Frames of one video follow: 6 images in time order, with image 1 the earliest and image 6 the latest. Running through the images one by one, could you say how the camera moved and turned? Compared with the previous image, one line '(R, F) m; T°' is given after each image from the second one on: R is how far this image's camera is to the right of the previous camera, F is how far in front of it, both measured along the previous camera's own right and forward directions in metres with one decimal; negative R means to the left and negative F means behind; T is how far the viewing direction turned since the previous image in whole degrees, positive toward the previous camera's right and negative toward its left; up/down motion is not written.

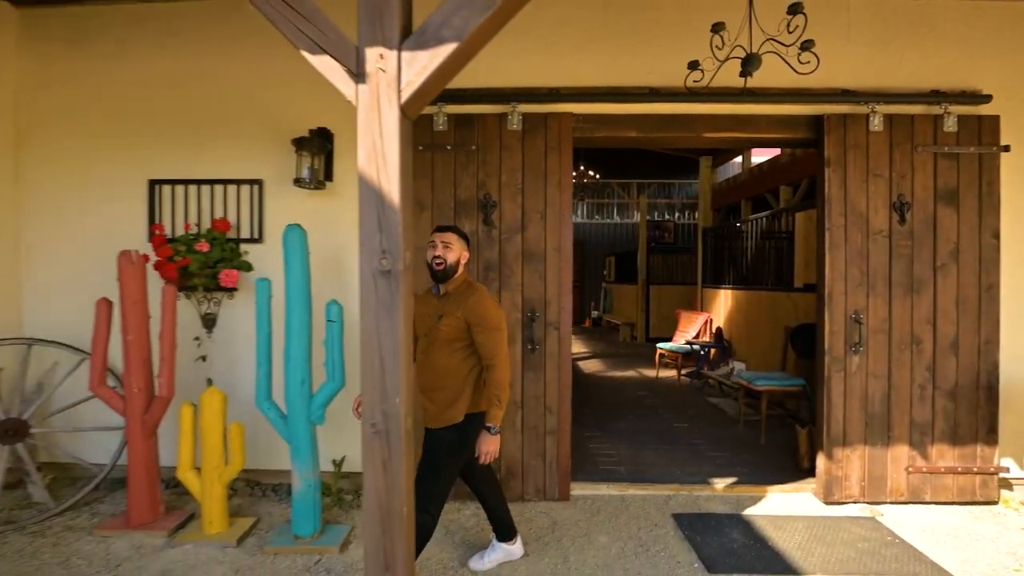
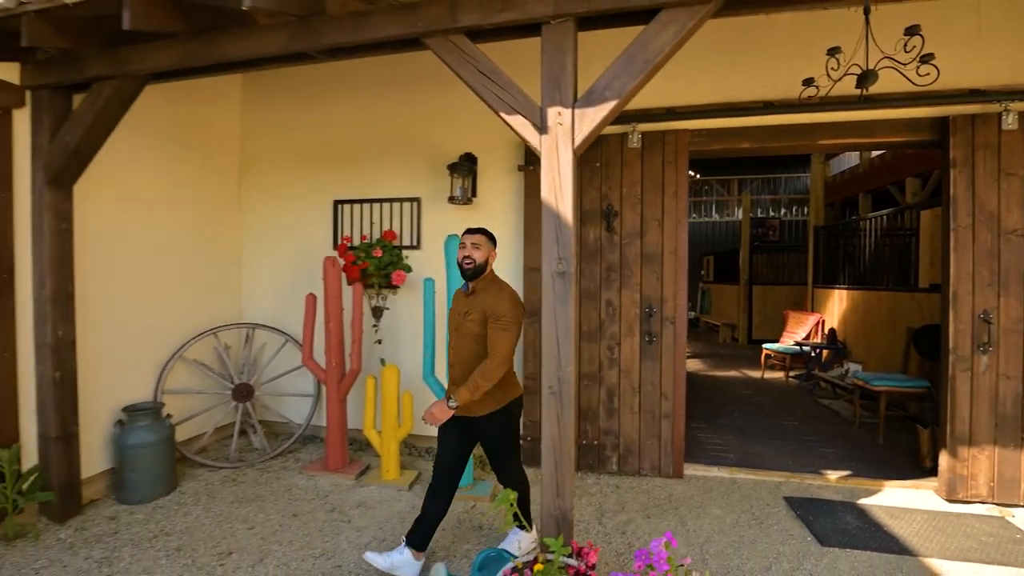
(-0.2, -0.5) m; -10°
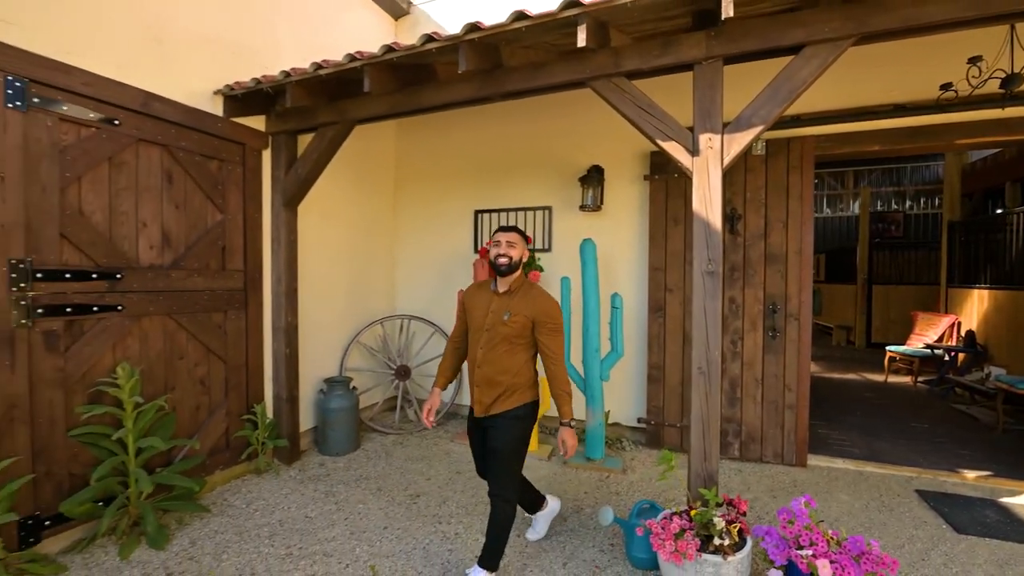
(-0.3, -0.5) m; -10°
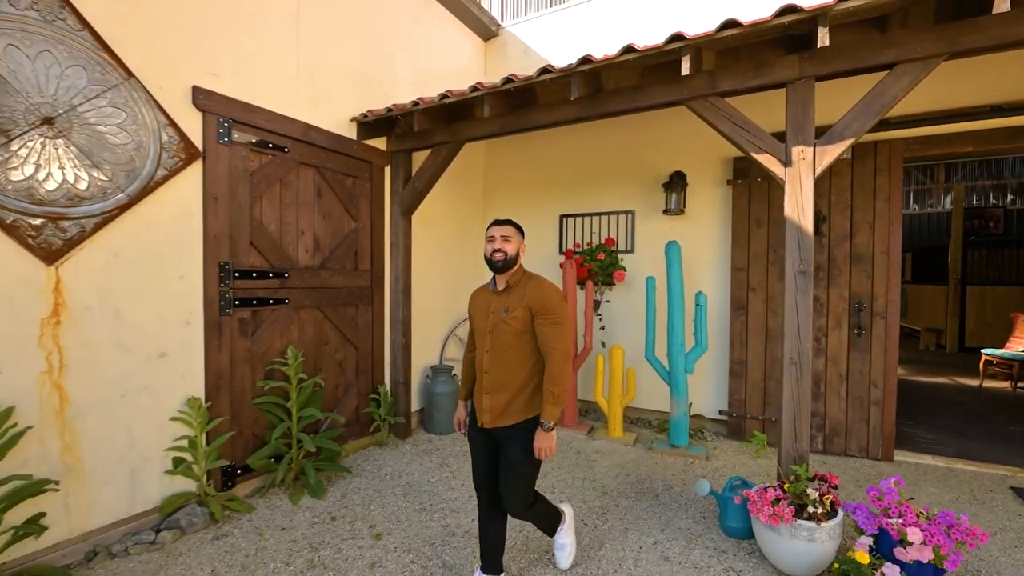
(-0.3, -0.4) m; -7°
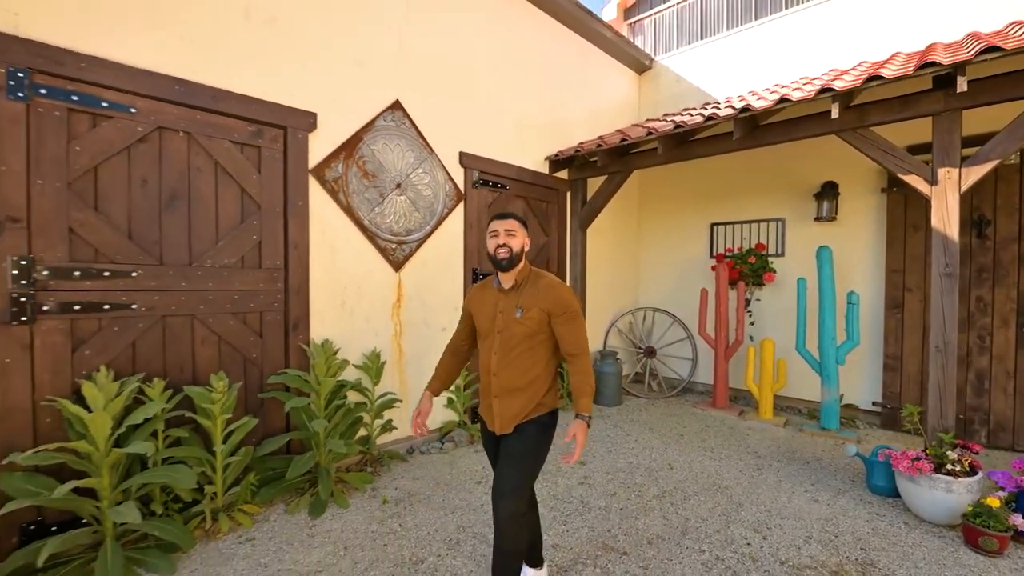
(-0.3, -1.1) m; -15°
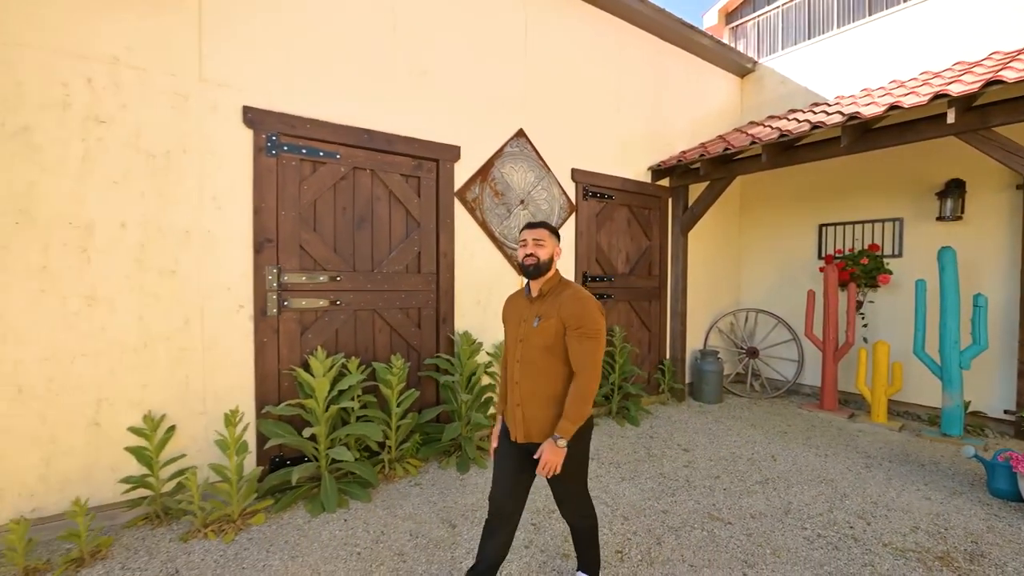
(-0.2, -0.6) m; -11°
